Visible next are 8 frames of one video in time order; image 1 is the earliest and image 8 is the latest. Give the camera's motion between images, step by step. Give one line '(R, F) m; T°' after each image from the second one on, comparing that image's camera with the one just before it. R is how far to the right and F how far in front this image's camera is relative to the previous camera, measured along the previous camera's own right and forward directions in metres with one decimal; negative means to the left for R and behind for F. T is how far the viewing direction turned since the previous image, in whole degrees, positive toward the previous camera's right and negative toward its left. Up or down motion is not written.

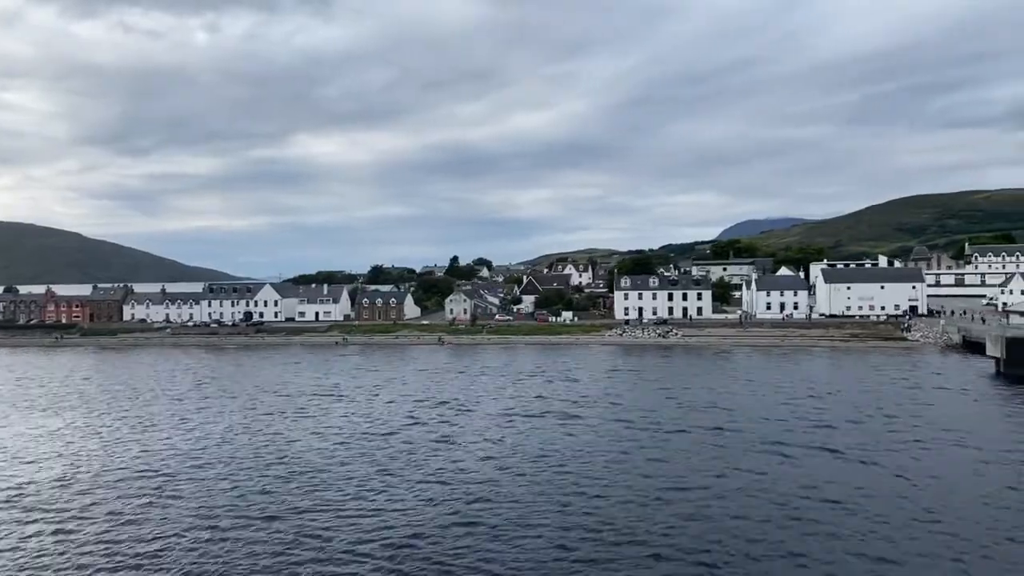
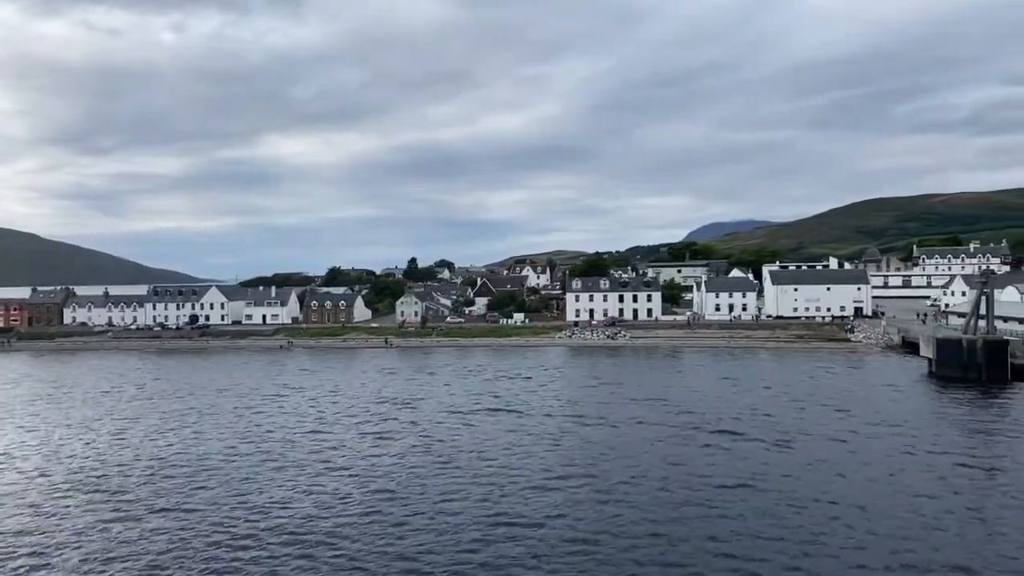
(+1.2, +0.2) m; +2°
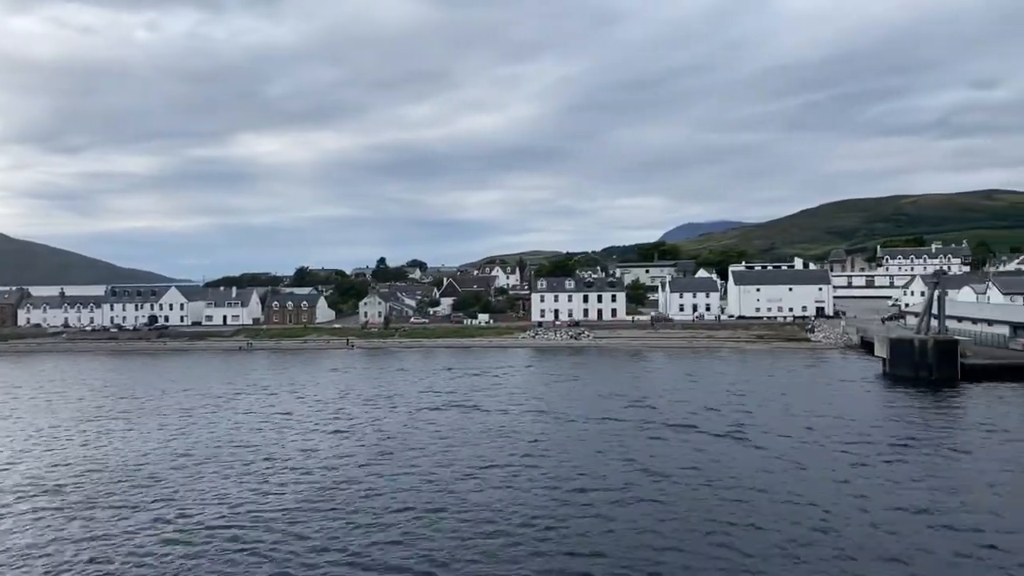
(+0.8, +0.2) m; +2°
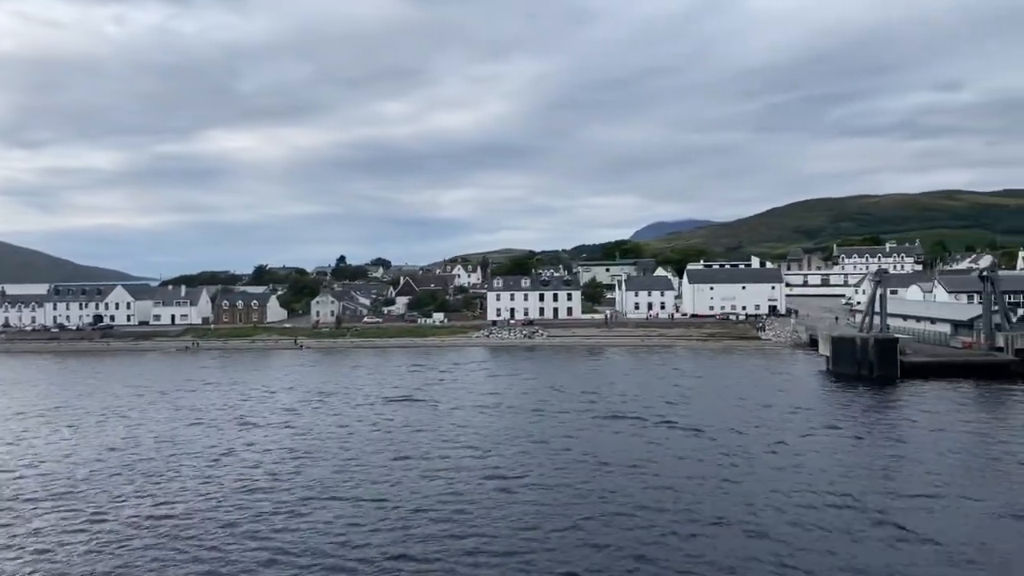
(+1.1, +0.3) m; +2°
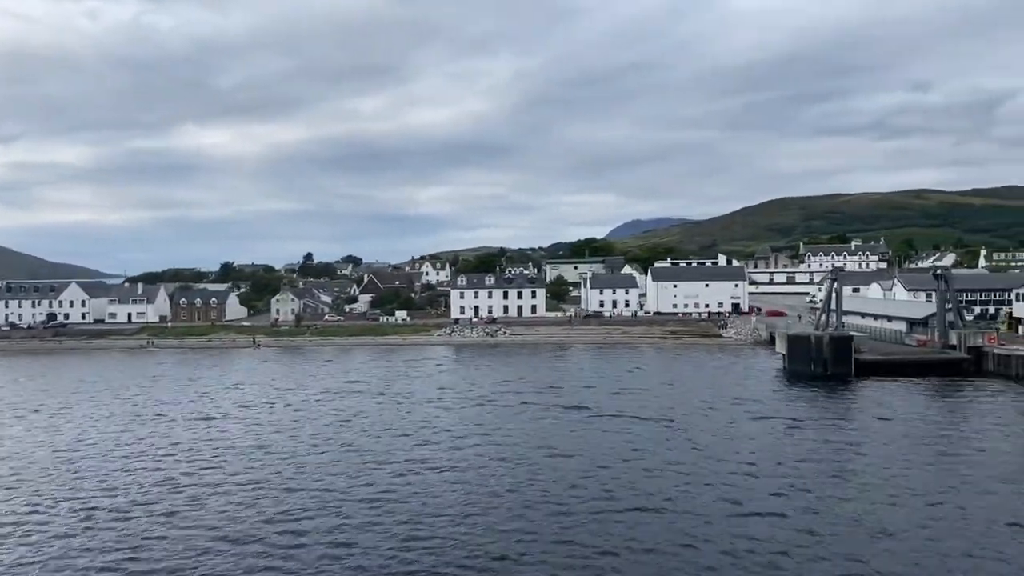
(+0.9, +0.3) m; +2°
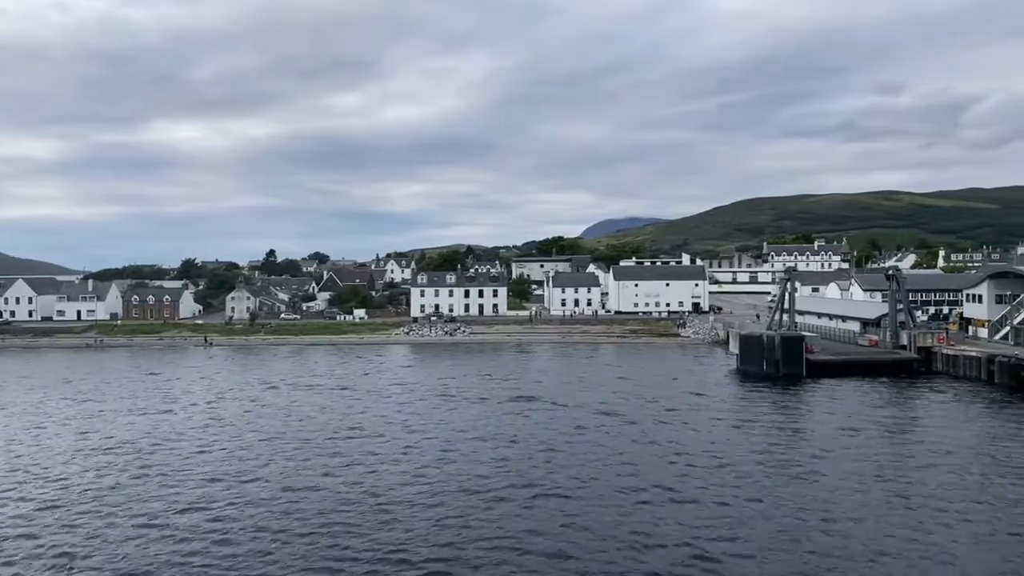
(+0.9, +0.4) m; +2°
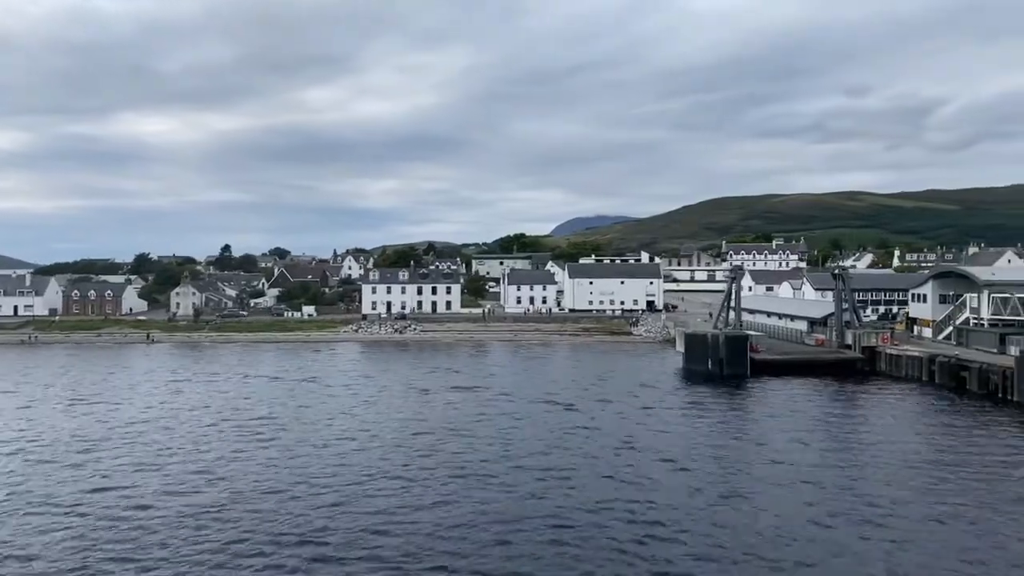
(+1.1, +0.6) m; +2°
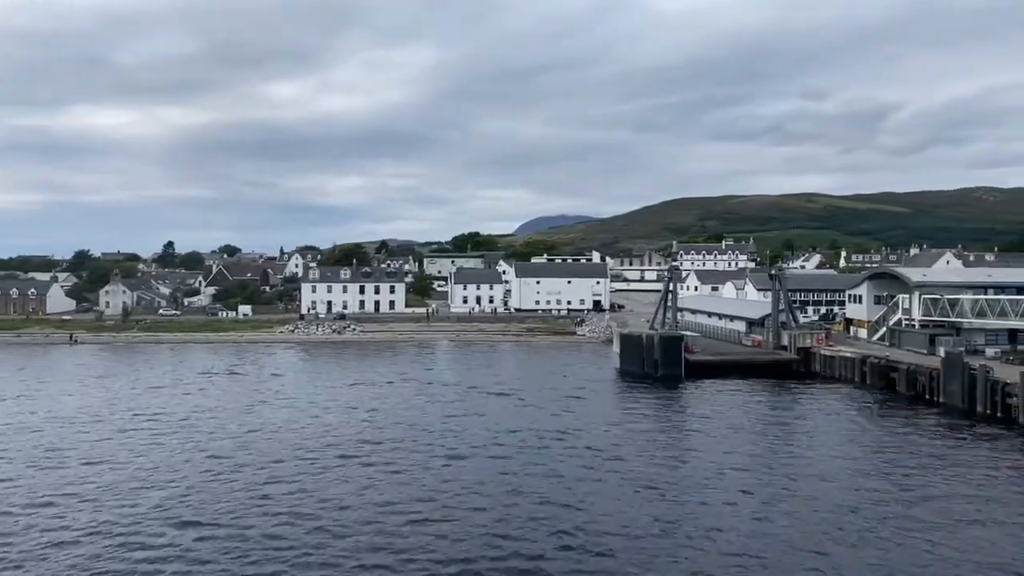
(+1.2, +0.7) m; +3°
